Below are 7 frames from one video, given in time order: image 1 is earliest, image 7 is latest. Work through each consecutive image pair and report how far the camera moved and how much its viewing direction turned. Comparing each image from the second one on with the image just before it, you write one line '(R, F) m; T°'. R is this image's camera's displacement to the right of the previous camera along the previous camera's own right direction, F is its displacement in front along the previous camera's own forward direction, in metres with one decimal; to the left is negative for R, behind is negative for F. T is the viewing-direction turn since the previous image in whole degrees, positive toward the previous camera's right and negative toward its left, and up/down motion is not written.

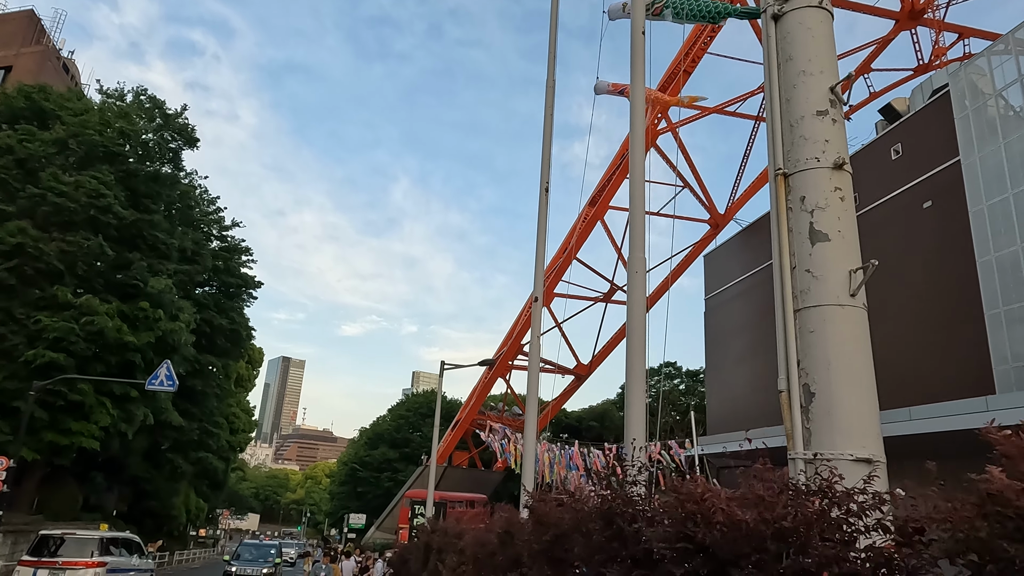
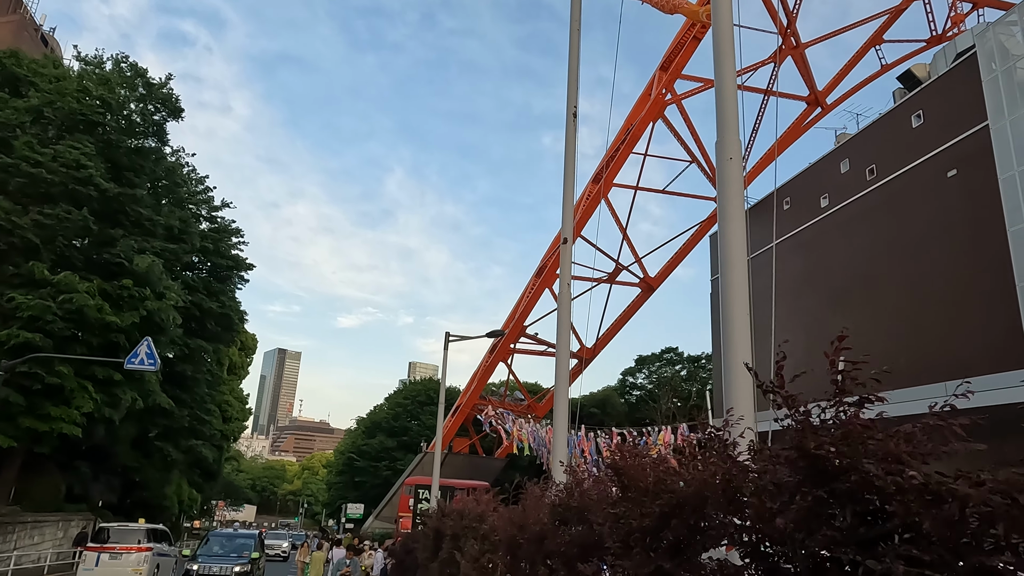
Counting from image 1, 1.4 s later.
(-0.2, +1.0) m; 0°
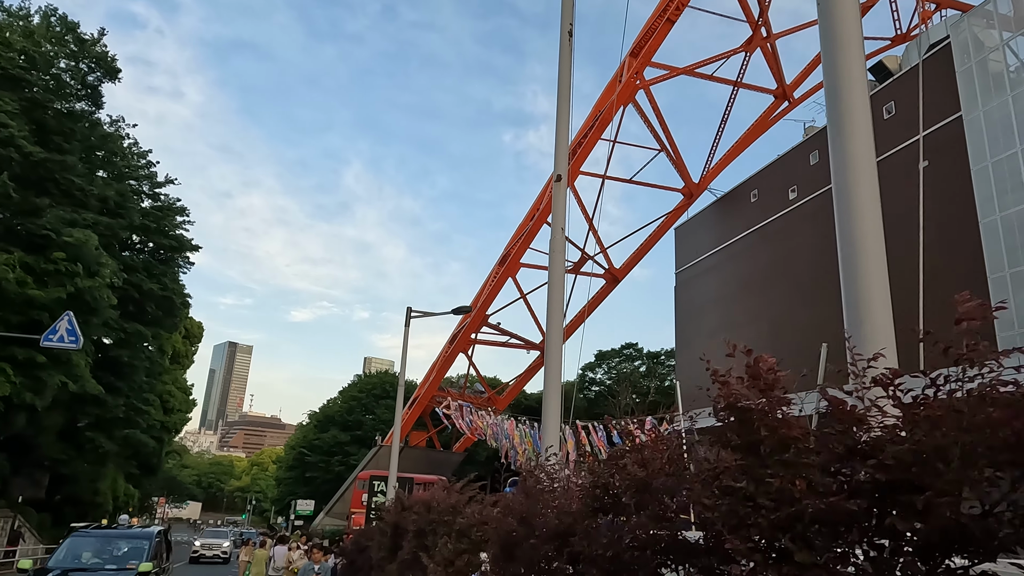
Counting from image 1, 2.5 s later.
(-0.2, +0.9) m; +4°
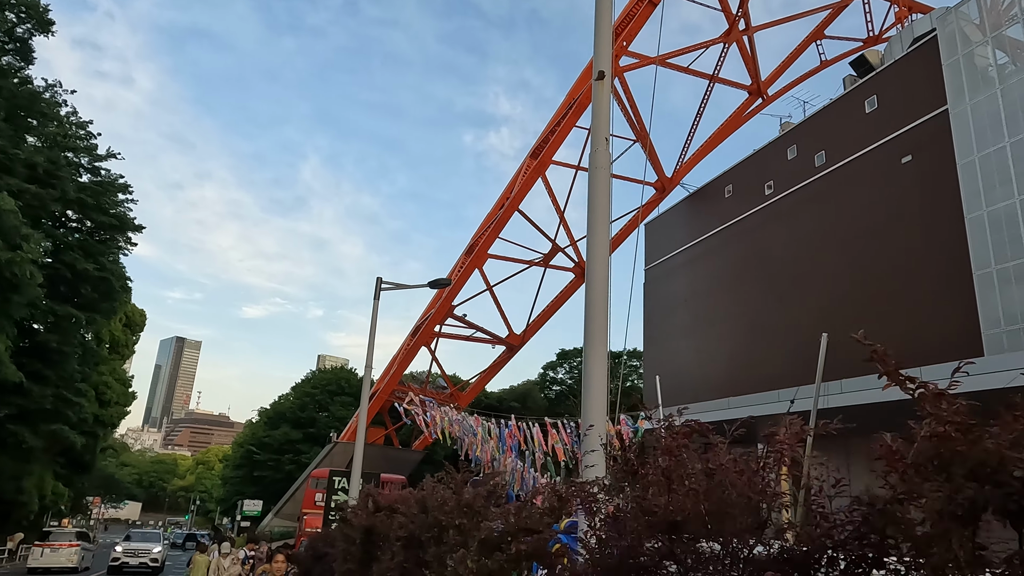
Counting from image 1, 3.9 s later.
(-0.3, +1.1) m; +4°
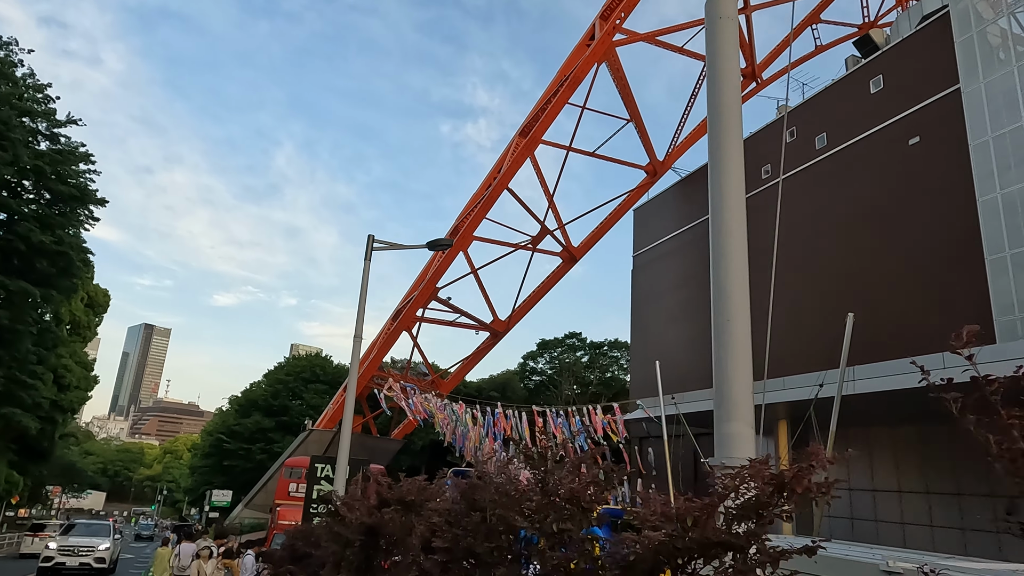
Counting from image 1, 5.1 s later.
(-0.4, +1.0) m; +2°
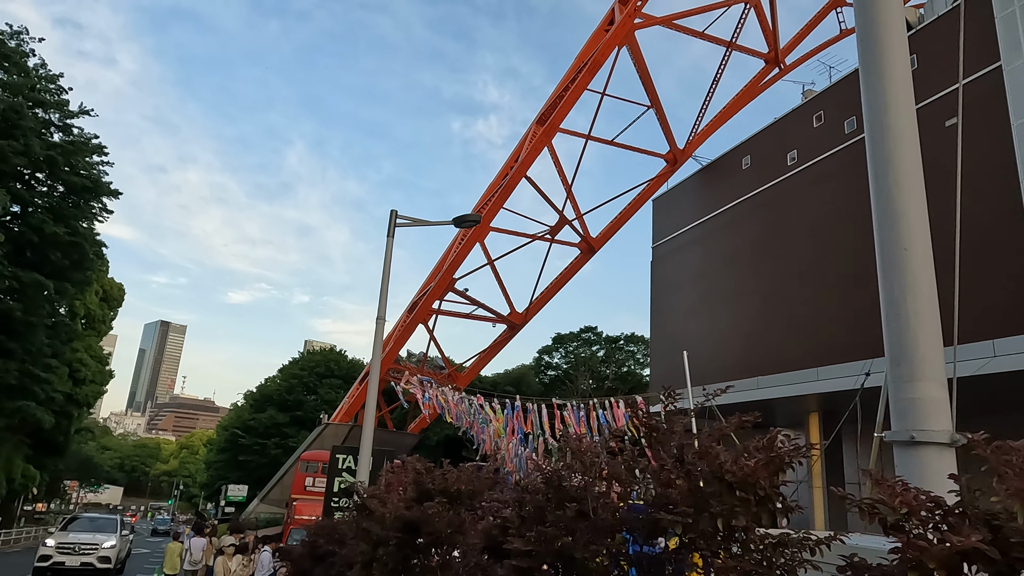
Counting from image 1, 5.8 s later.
(-0.2, +0.5) m; -1°
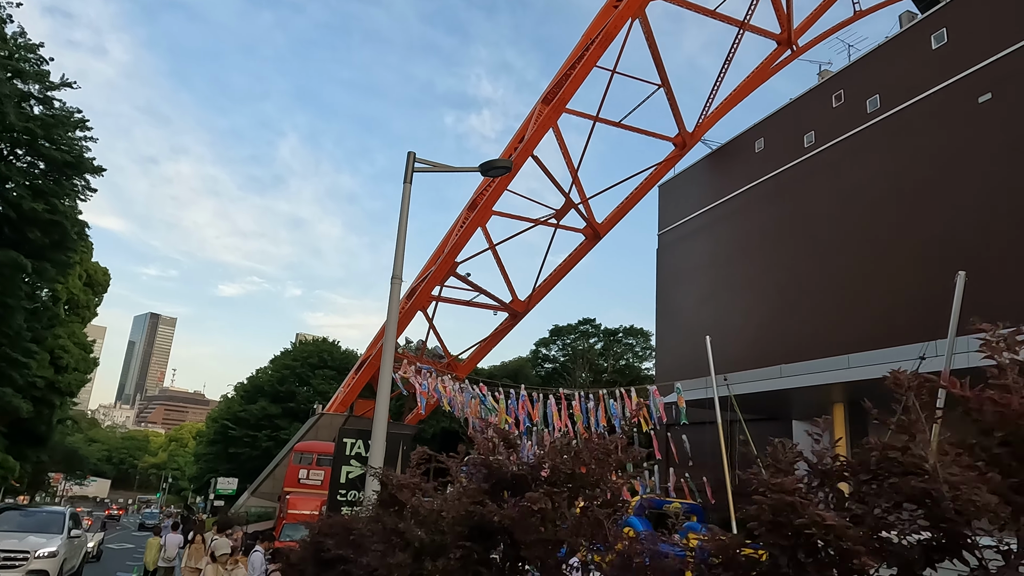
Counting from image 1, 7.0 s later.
(-0.4, +1.0) m; +1°
